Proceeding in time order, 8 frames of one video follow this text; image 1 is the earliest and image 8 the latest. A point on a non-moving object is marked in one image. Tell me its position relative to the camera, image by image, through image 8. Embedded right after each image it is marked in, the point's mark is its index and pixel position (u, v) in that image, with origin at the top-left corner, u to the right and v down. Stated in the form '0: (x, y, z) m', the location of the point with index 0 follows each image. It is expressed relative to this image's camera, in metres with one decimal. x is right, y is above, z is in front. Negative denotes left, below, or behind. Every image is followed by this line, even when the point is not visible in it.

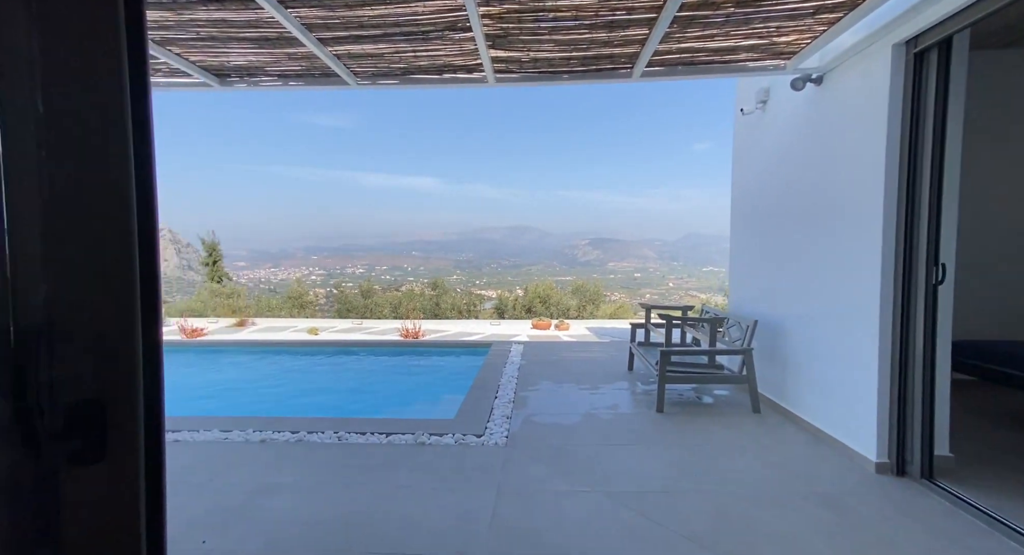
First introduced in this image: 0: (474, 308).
0: (-1.2, -0.9, +14.9) m
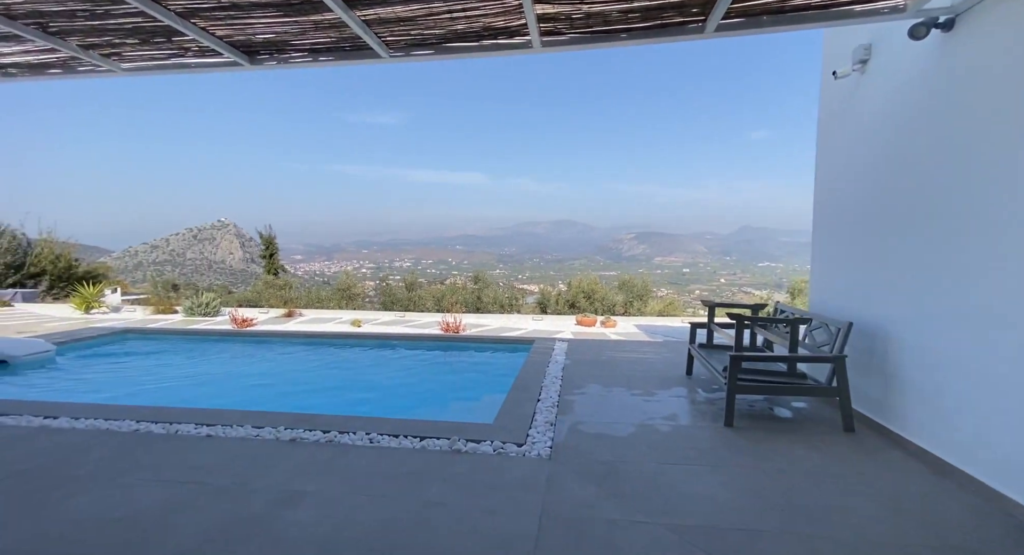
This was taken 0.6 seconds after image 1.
0: (+0.1, -0.7, +14.6) m
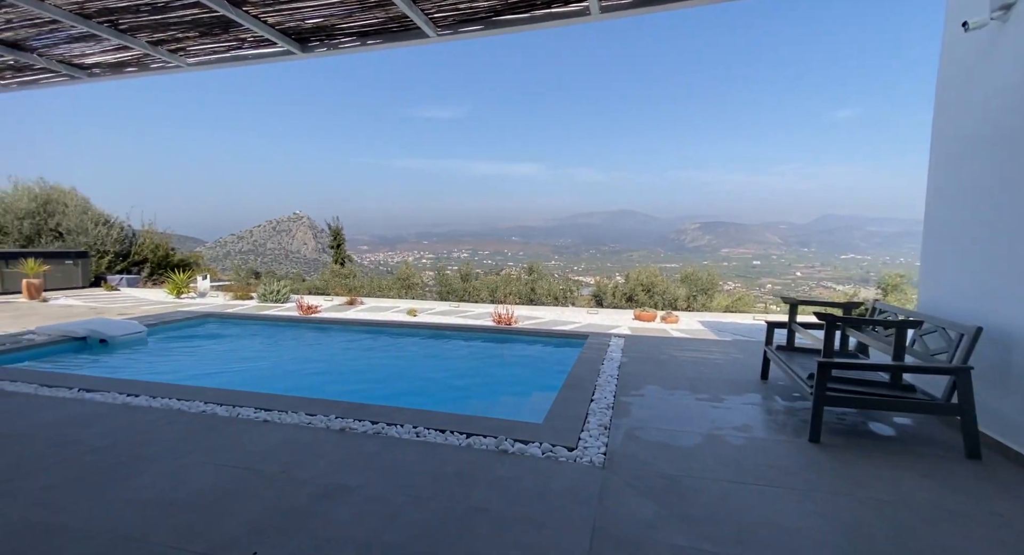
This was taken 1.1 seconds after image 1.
0: (+1.7, -0.5, +14.2) m
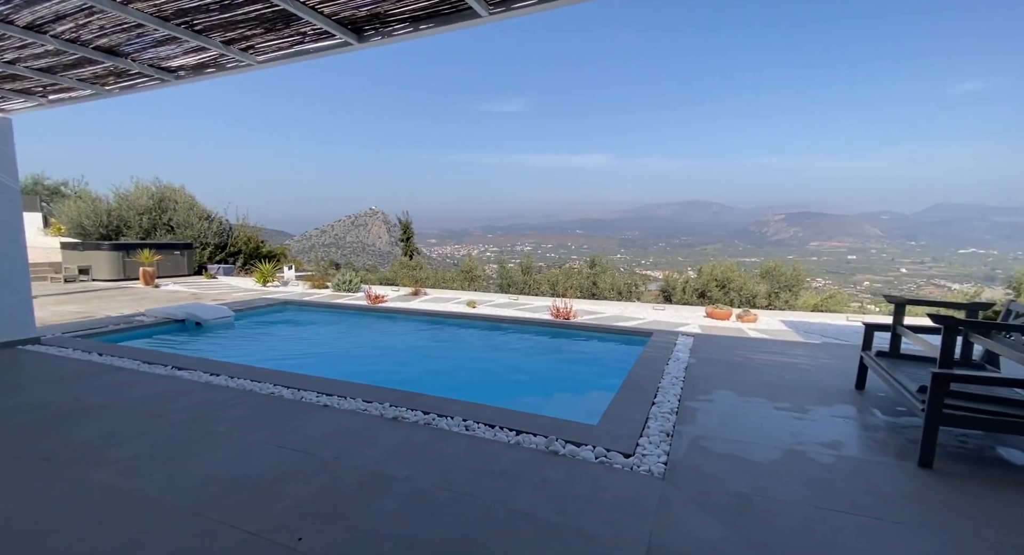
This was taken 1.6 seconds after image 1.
0: (+3.4, -0.3, +13.6) m
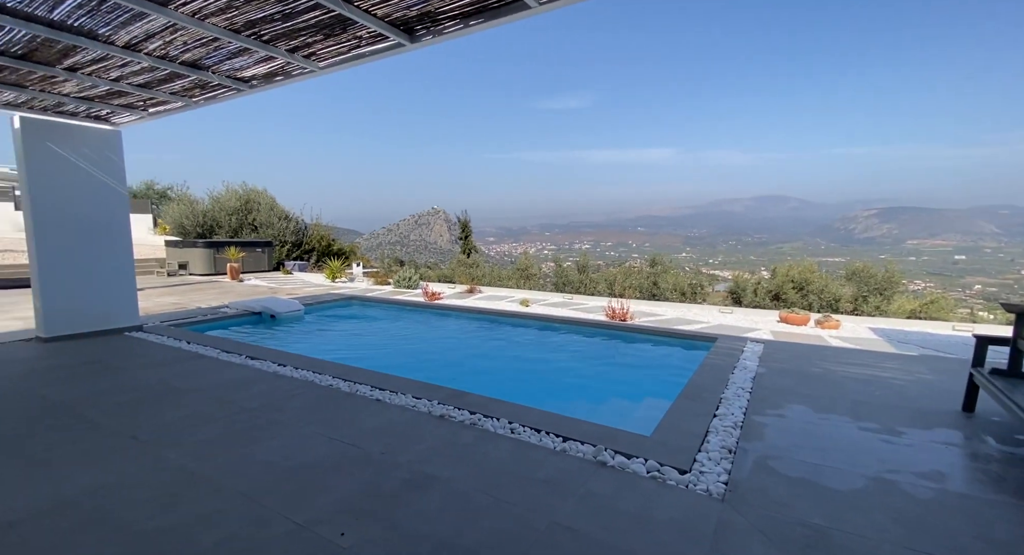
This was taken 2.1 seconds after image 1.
0: (+4.9, -0.4, +13.0) m
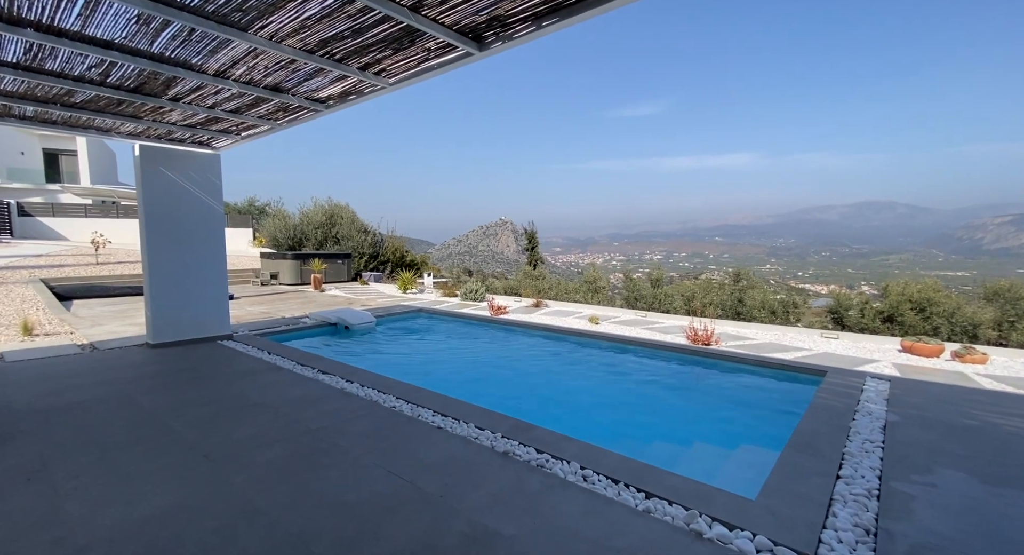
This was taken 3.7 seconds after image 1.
0: (+6.6, -0.8, +11.7) m
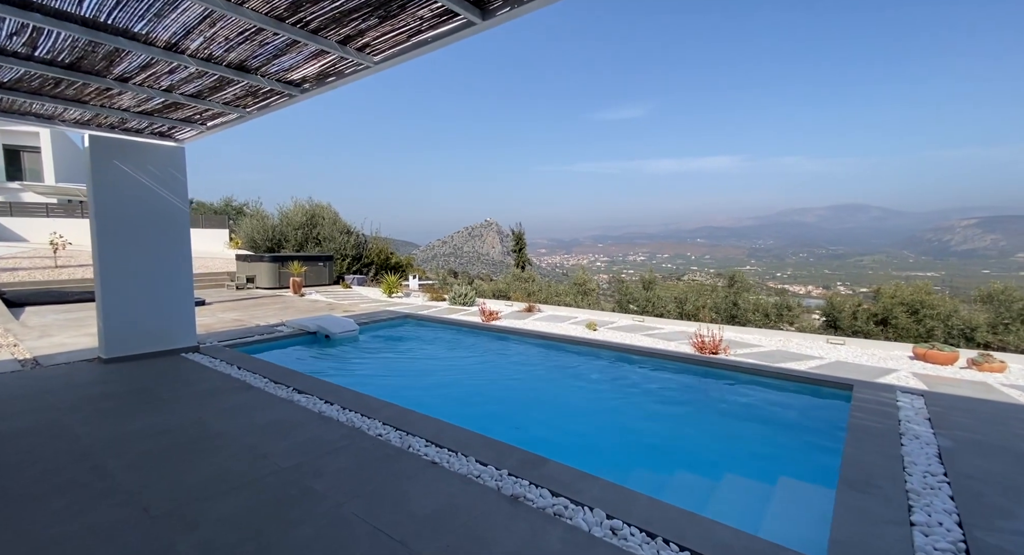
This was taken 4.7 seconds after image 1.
0: (+6.4, -0.8, +11.4) m
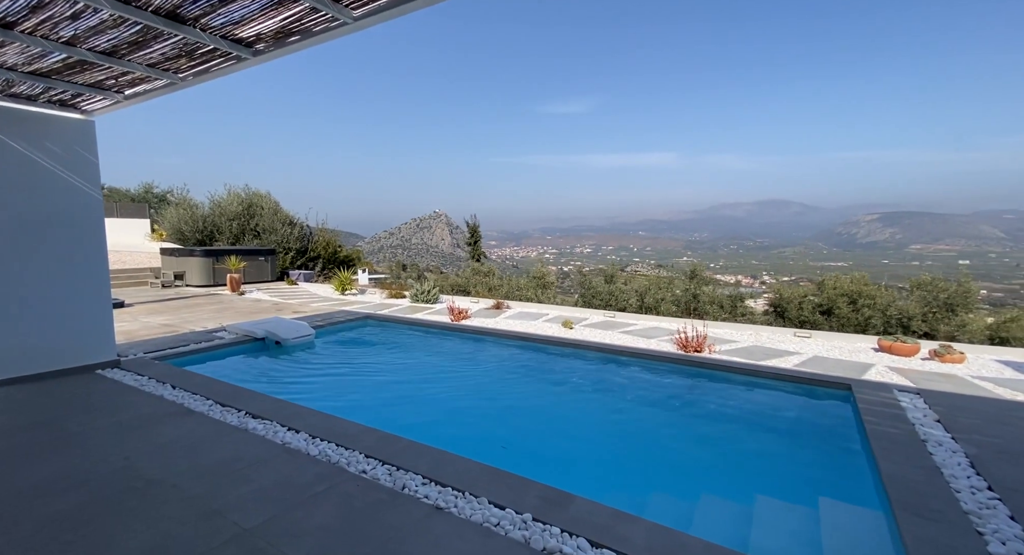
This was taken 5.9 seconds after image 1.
0: (+5.6, -0.7, +11.5) m
